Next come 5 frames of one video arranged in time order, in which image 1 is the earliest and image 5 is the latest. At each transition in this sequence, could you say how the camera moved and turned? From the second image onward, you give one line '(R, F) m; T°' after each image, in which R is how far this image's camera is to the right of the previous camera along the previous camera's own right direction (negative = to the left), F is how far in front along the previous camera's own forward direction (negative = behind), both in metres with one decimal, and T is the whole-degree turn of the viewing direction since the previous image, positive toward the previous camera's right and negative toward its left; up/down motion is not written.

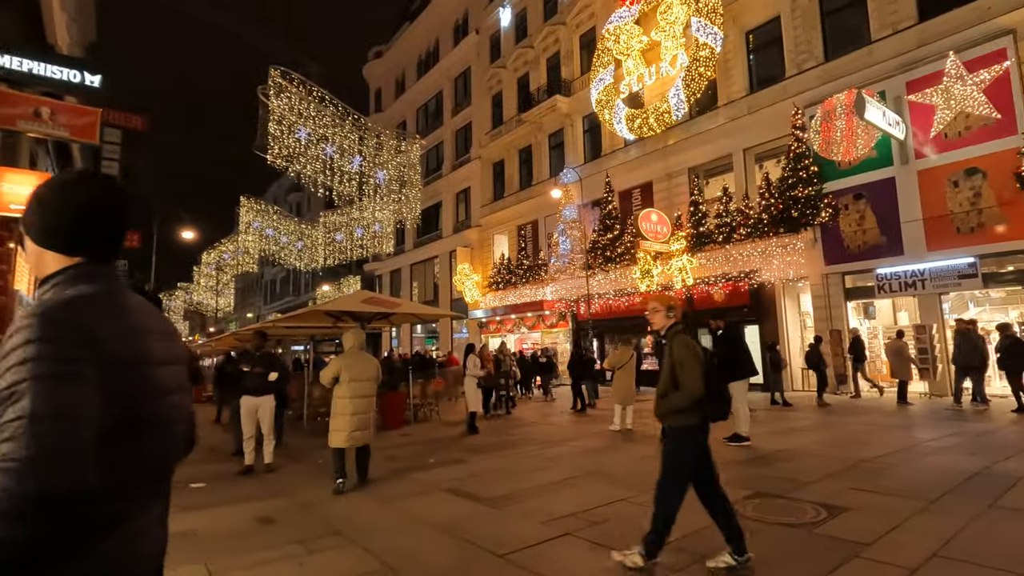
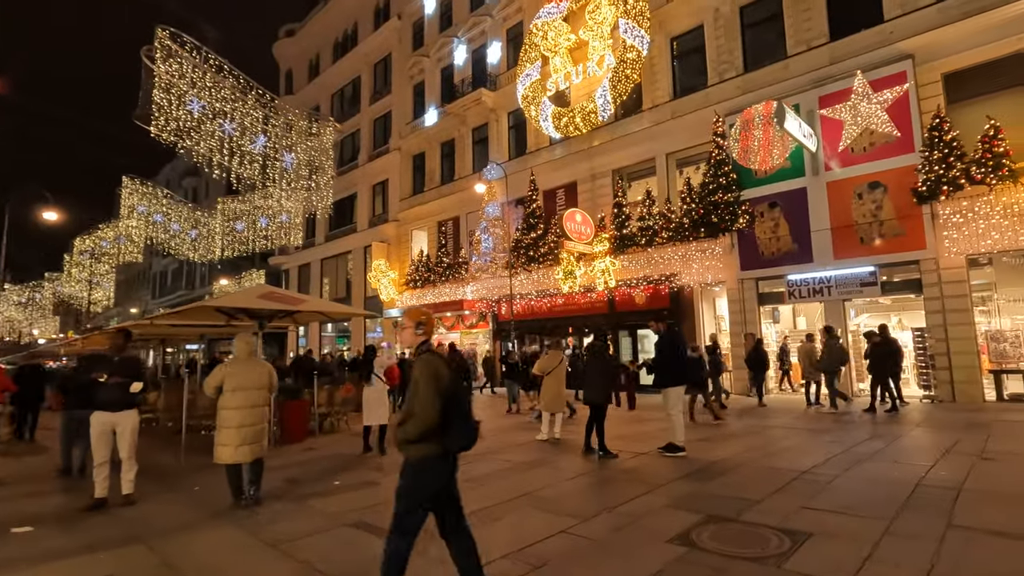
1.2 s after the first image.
(-0.1, +0.8) m; +9°
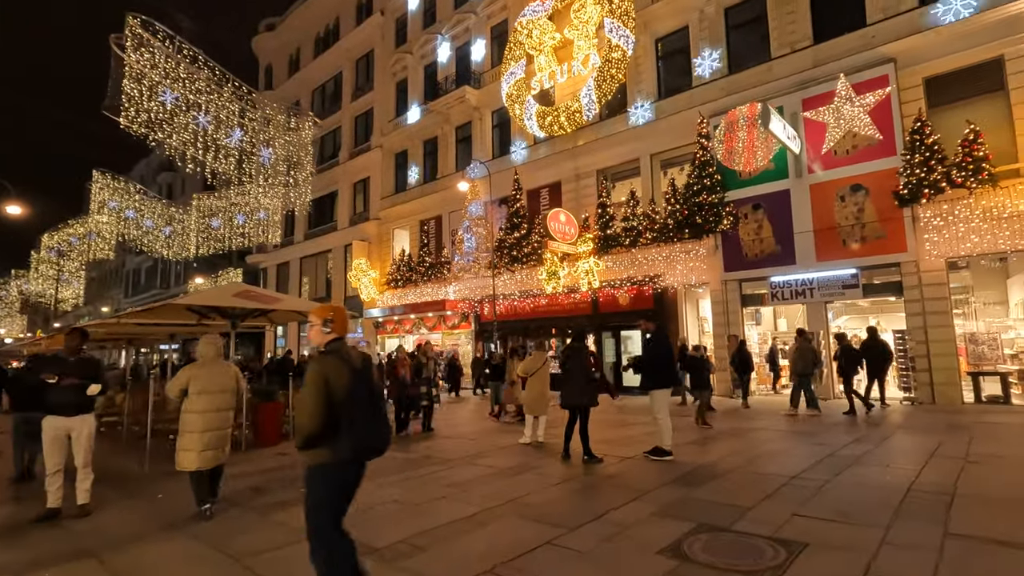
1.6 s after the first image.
(0.0, +0.2) m; +2°
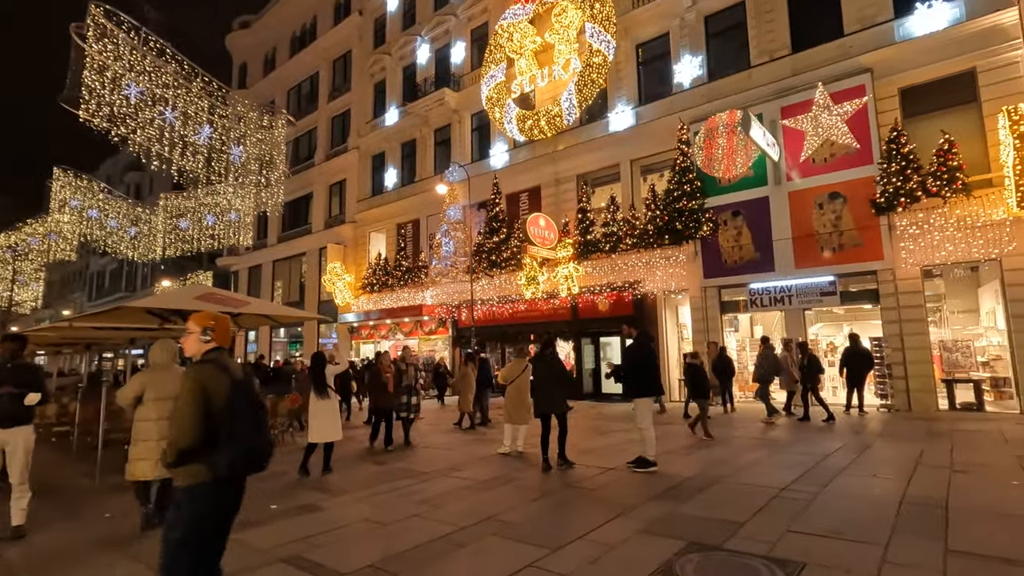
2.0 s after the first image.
(0.0, +0.3) m; +2°
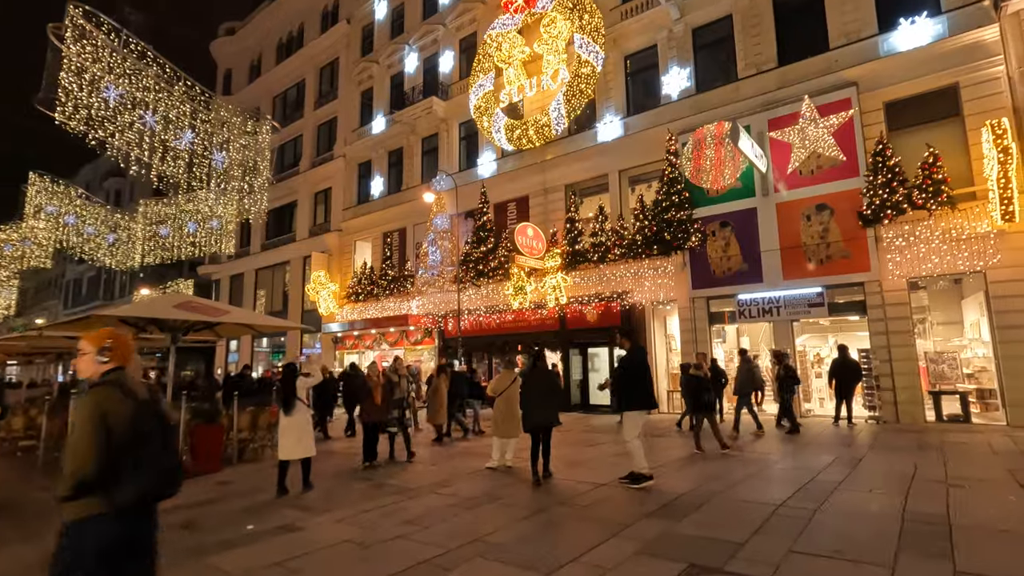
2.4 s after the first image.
(0.0, +0.2) m; +1°
